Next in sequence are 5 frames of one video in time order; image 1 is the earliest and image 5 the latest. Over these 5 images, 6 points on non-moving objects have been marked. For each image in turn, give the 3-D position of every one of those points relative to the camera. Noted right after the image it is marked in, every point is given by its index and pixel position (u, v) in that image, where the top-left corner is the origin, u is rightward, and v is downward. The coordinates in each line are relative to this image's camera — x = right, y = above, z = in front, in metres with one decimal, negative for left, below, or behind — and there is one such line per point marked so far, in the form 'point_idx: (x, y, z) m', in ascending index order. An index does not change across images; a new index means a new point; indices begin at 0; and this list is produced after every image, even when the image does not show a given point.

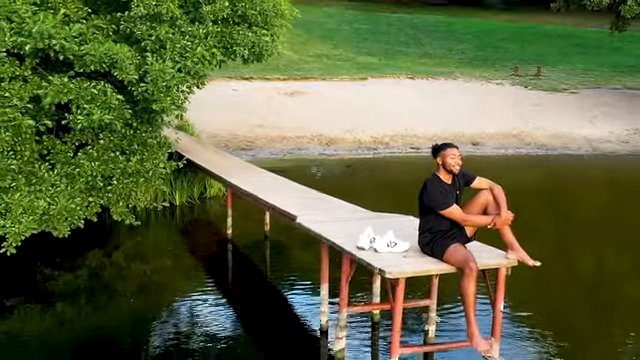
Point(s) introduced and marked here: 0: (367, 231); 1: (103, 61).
0: (+0.5, -0.4, +6.8) m
1: (-2.6, +1.4, +8.6) m
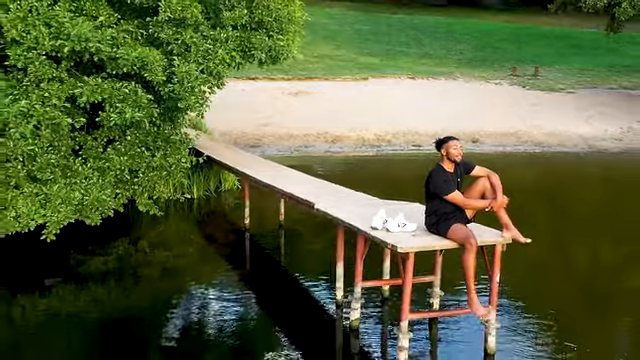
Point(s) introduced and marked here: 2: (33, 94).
0: (+0.6, -0.3, +7.6) m
1: (-2.4, +1.5, +9.4) m
2: (-3.6, +1.1, +9.2) m
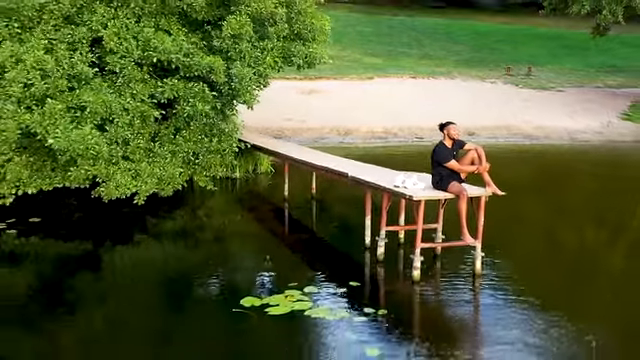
0: (+1.1, 0.0, +10.3) m
1: (-2.0, +1.9, +12.1) m
2: (-3.2, +1.4, +11.9) m
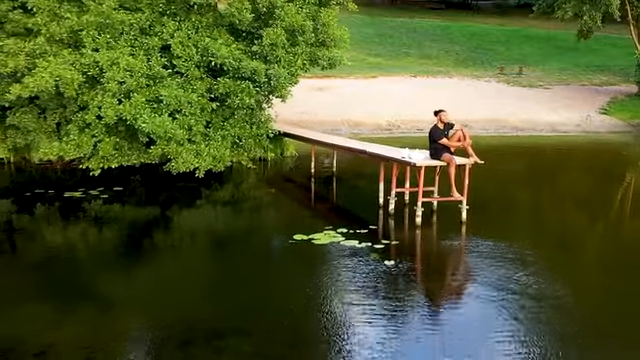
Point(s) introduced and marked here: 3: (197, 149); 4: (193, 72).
0: (+1.6, +0.5, +13.5) m
1: (-1.5, +2.3, +15.2) m
2: (-2.7, +1.9, +15.0) m
3: (-2.6, +0.6, +15.1) m
4: (-2.7, +2.3, +15.0) m
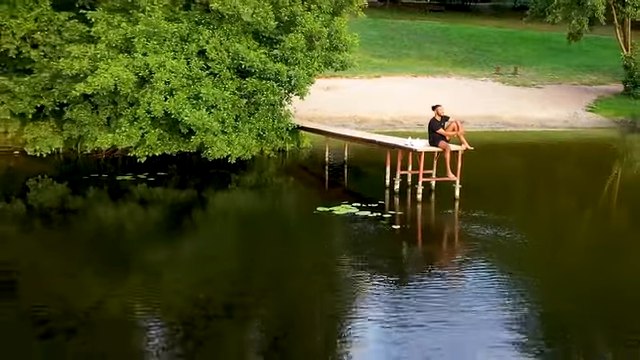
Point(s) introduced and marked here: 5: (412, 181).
0: (+1.9, +0.8, +15.9) m
1: (-1.1, +2.7, +17.7) m
2: (-2.4, +2.2, +17.5) m
3: (-2.2, +1.0, +17.5) m
4: (-2.3, +2.6, +17.5) m
5: (+2.3, -0.1, +17.9) m
